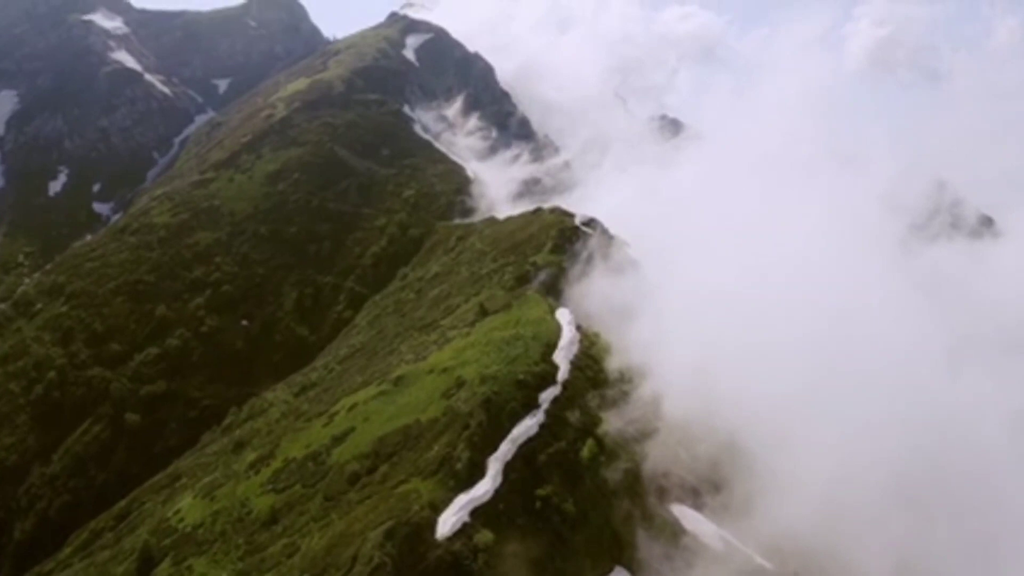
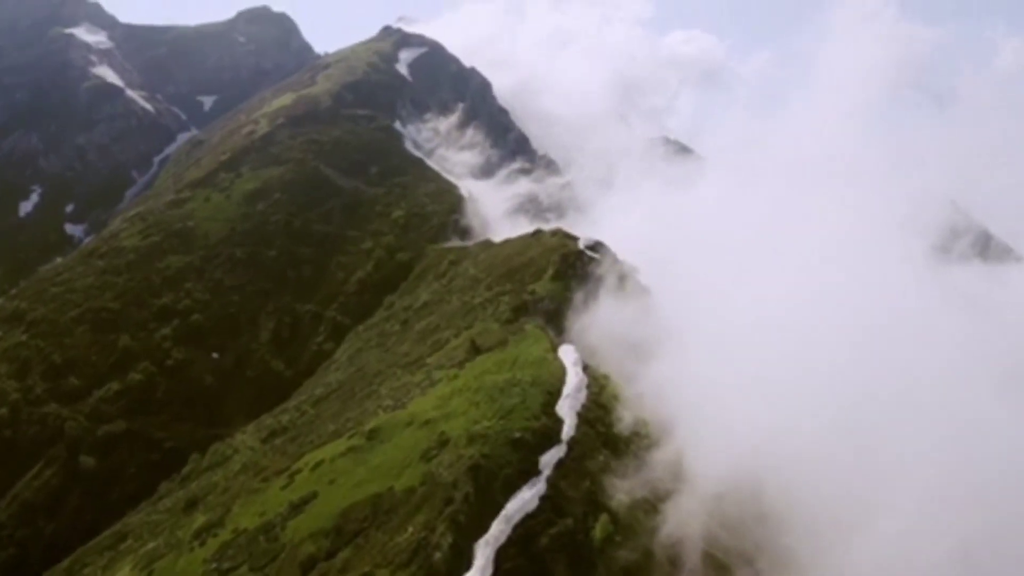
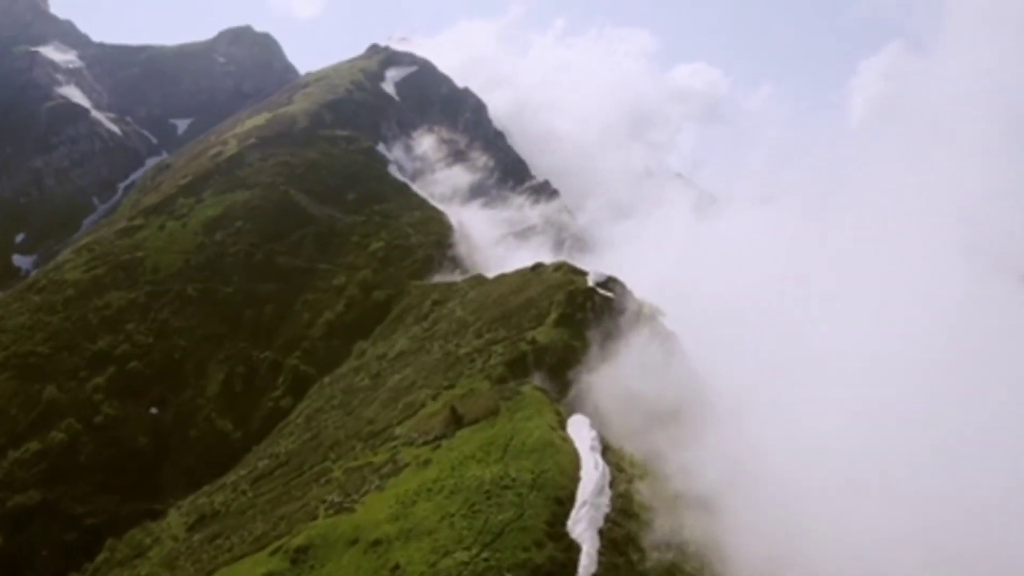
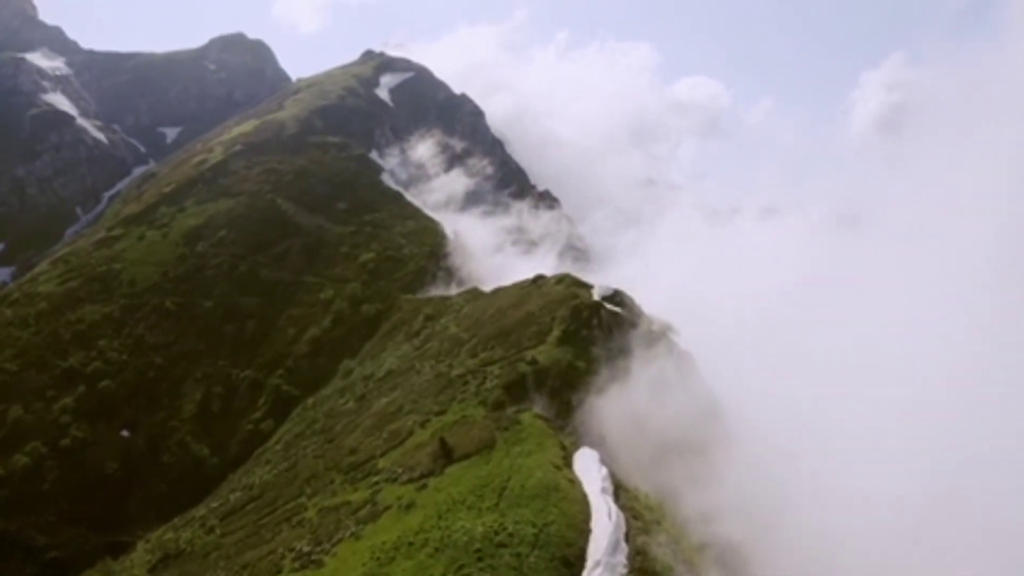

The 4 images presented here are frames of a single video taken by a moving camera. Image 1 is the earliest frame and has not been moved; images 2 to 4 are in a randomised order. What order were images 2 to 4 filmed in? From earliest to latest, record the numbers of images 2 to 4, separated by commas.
2, 3, 4
